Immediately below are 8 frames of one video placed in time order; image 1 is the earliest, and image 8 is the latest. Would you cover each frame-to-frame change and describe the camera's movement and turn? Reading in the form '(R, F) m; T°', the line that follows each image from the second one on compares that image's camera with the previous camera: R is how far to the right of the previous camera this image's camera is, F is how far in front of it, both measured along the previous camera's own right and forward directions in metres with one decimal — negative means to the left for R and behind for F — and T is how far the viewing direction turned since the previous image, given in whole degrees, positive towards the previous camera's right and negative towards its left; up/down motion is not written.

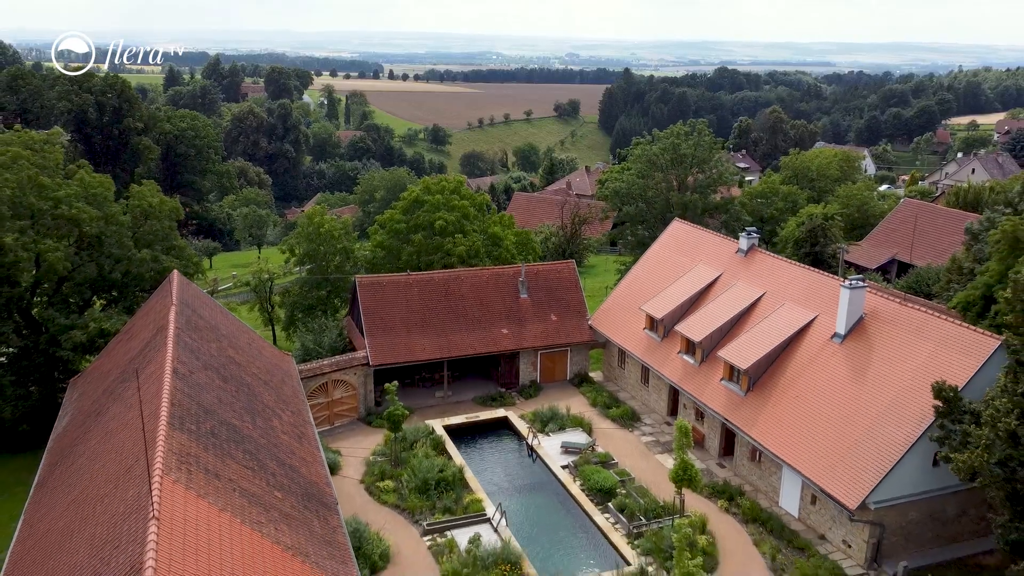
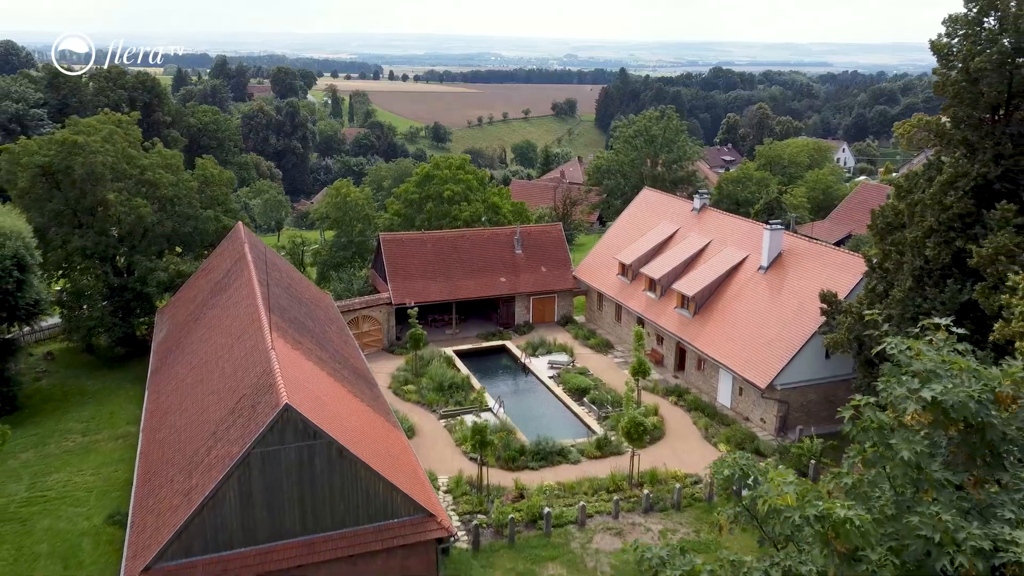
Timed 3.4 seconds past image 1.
(+0.1, -6.1) m; 0°
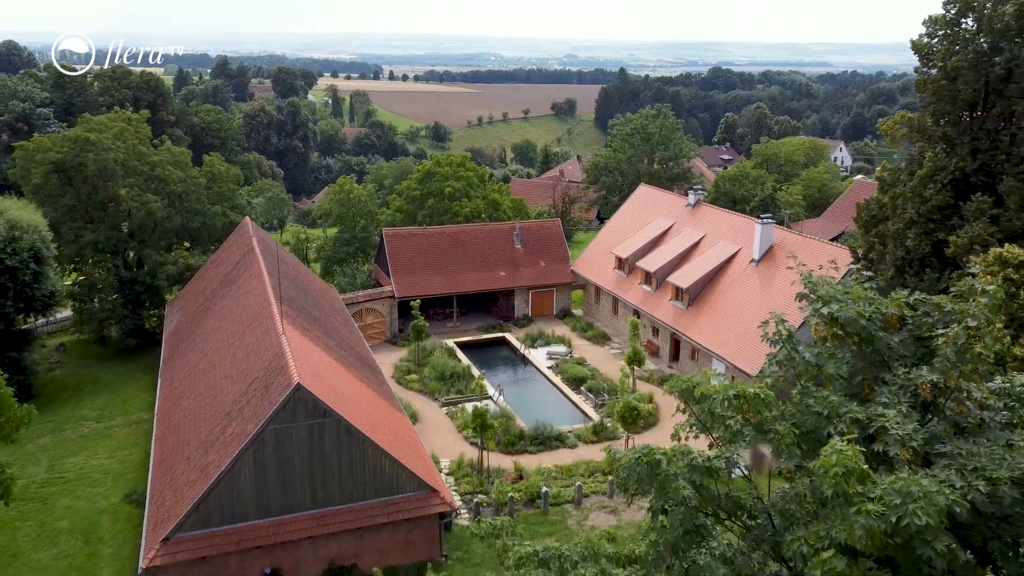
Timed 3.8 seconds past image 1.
(0.0, -0.9) m; 0°
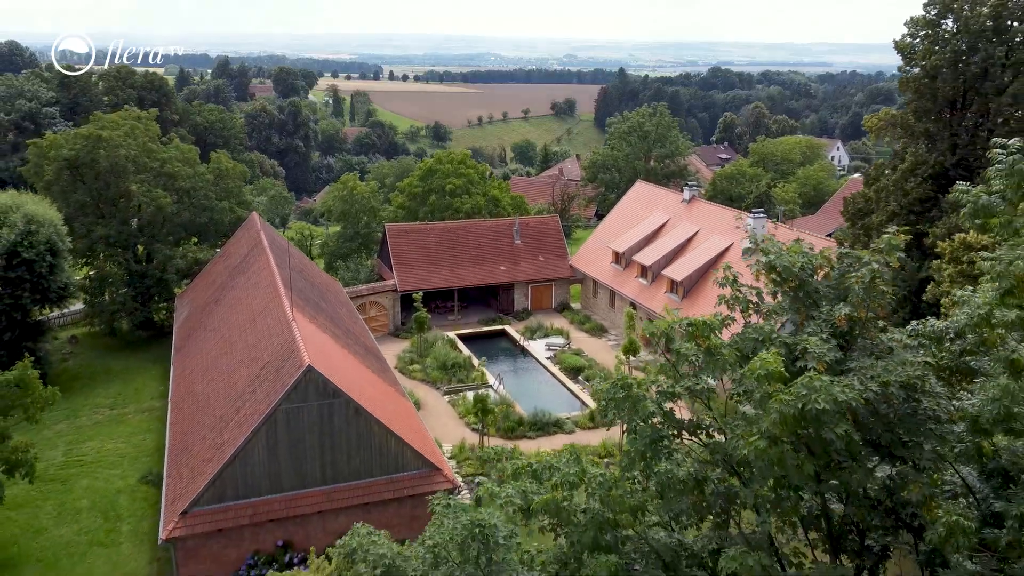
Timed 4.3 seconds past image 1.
(0.0, -0.9) m; 0°
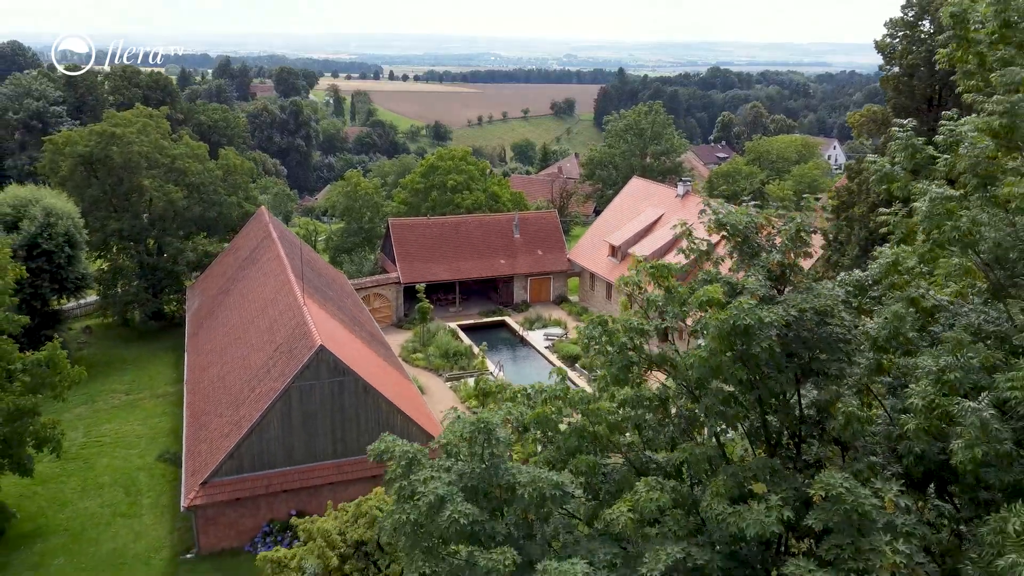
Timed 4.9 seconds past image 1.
(0.0, -1.1) m; 0°
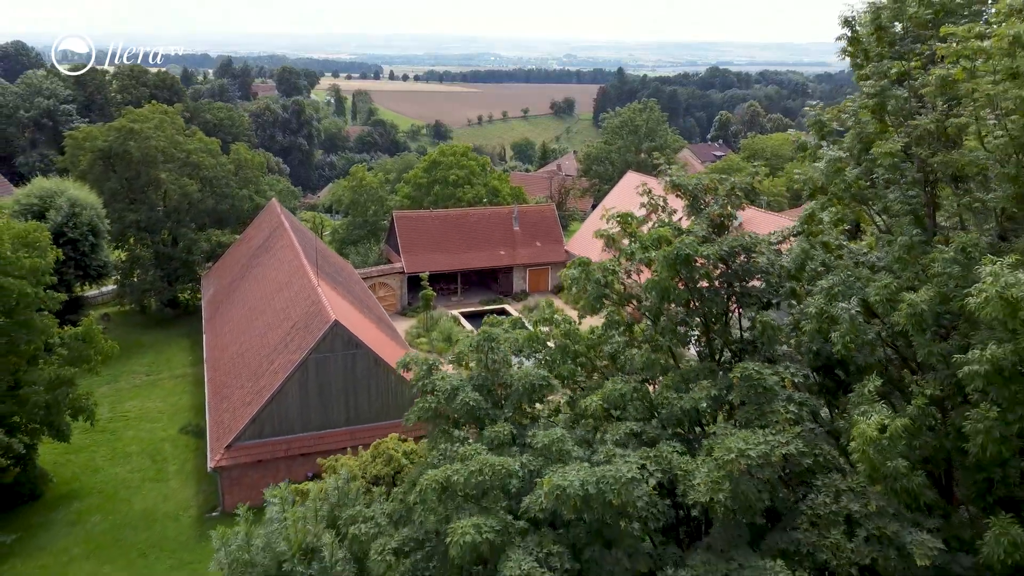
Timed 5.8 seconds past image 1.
(0.0, -1.6) m; 0°
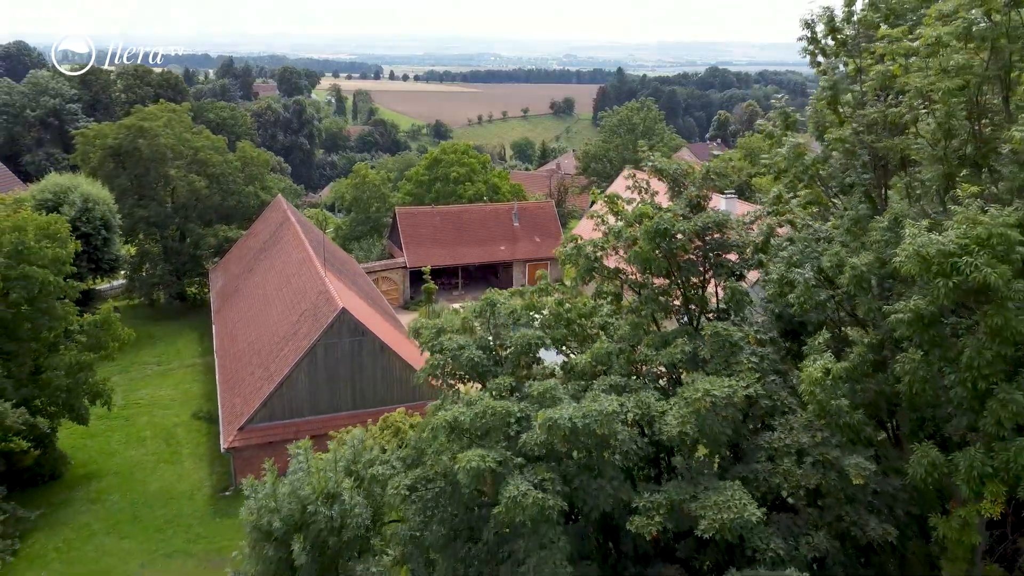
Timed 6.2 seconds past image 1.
(0.0, -0.9) m; 0°
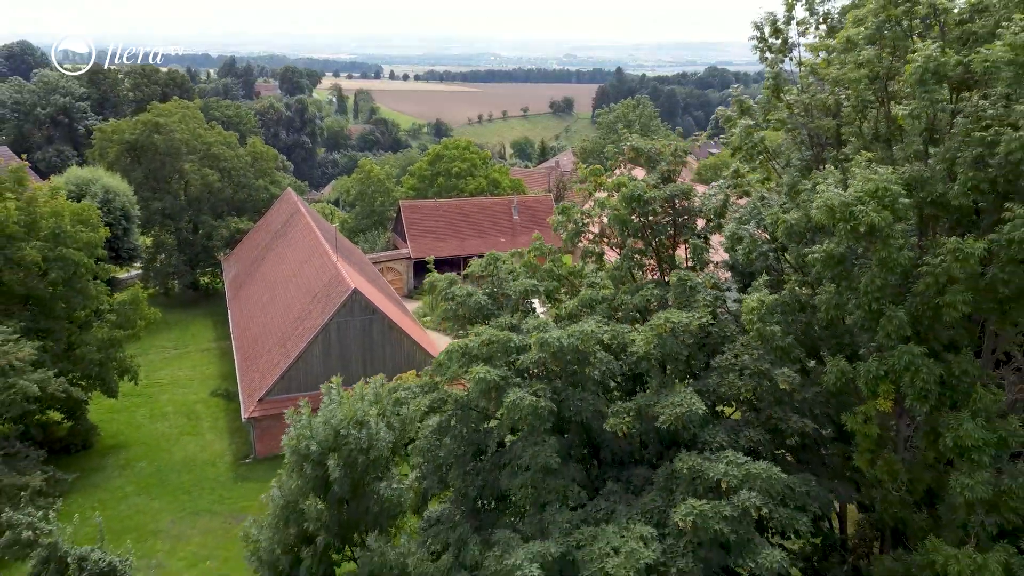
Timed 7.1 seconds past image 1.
(0.0, -1.6) m; 0°
